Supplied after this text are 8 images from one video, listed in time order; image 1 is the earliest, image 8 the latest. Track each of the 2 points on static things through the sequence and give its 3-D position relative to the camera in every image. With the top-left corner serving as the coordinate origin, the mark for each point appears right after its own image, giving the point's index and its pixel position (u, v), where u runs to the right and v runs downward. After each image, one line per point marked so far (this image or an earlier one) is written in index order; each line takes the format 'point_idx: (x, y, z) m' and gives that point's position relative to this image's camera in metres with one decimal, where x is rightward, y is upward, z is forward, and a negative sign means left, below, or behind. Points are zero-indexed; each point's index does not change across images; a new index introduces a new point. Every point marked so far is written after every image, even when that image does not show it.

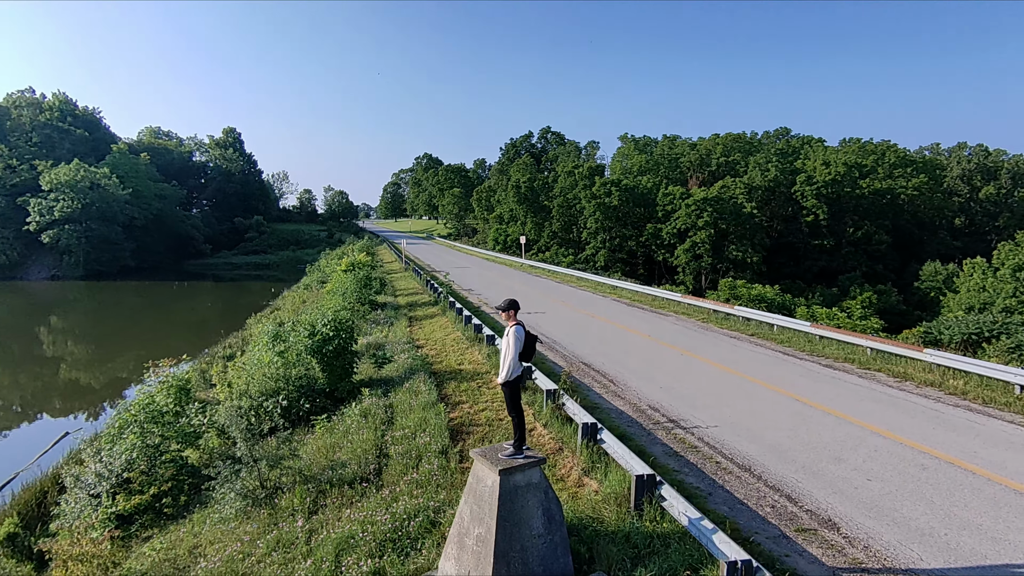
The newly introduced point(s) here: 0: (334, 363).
0: (-2.7, -1.1, +8.3) m
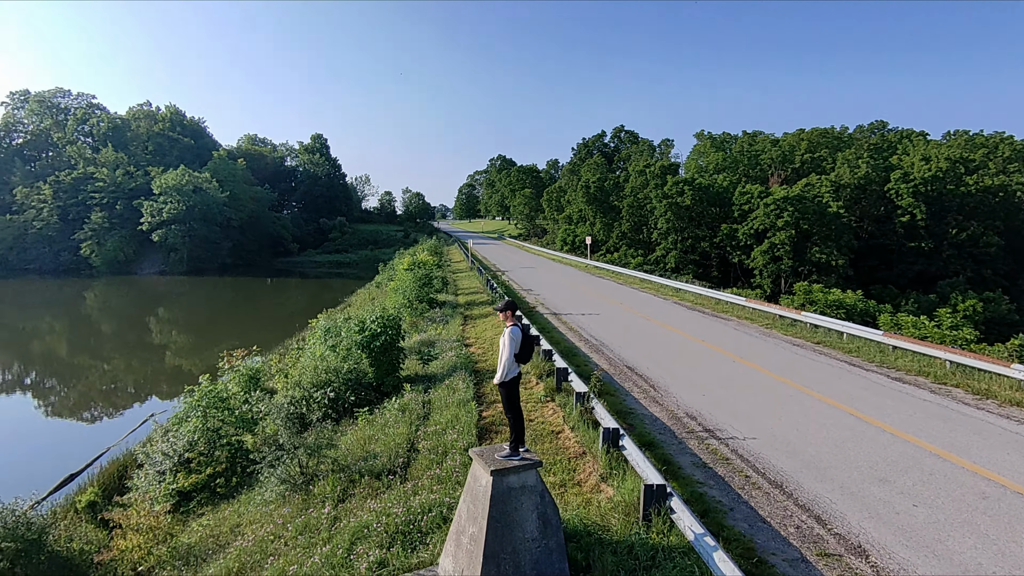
0: (-2.0, -1.1, +8.6) m
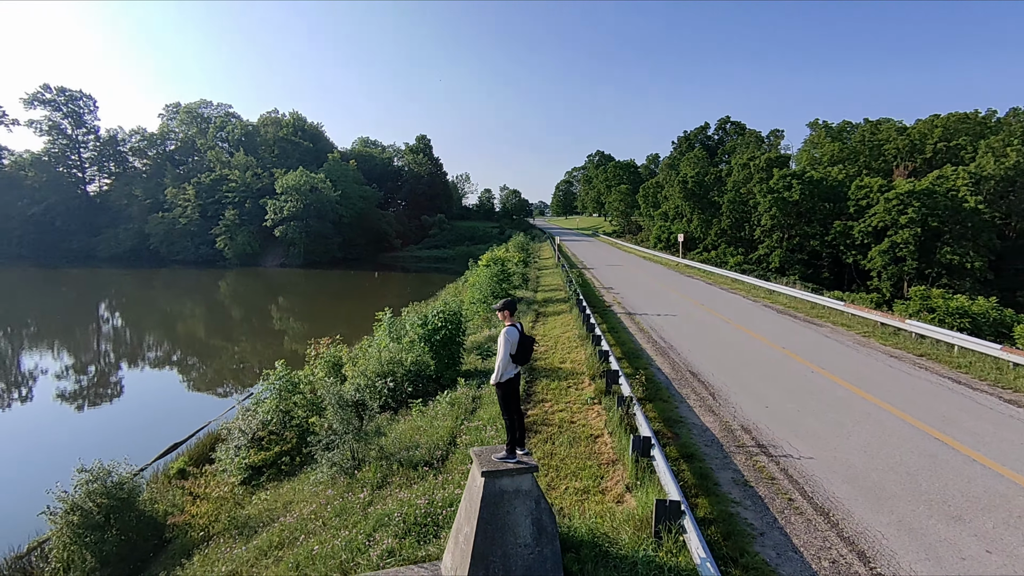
0: (-1.1, -1.0, +8.8) m
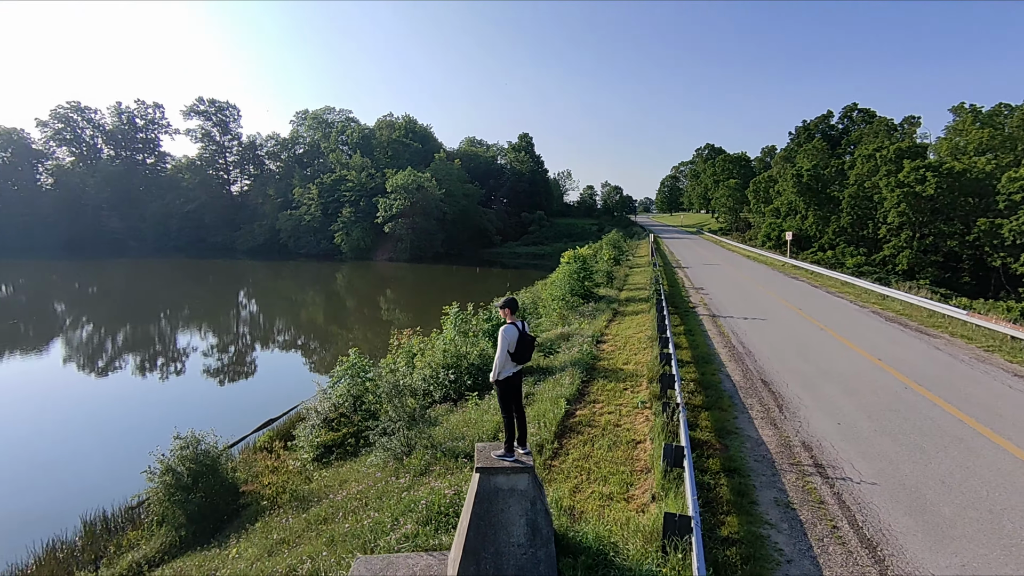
0: (-0.1, -1.0, +8.9) m
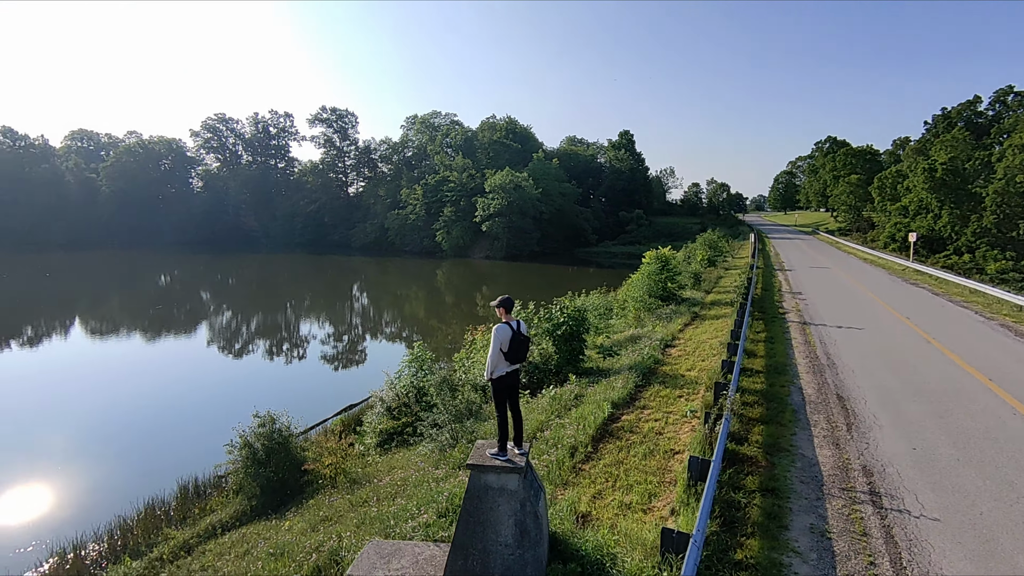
0: (+0.8, -0.9, +8.8) m
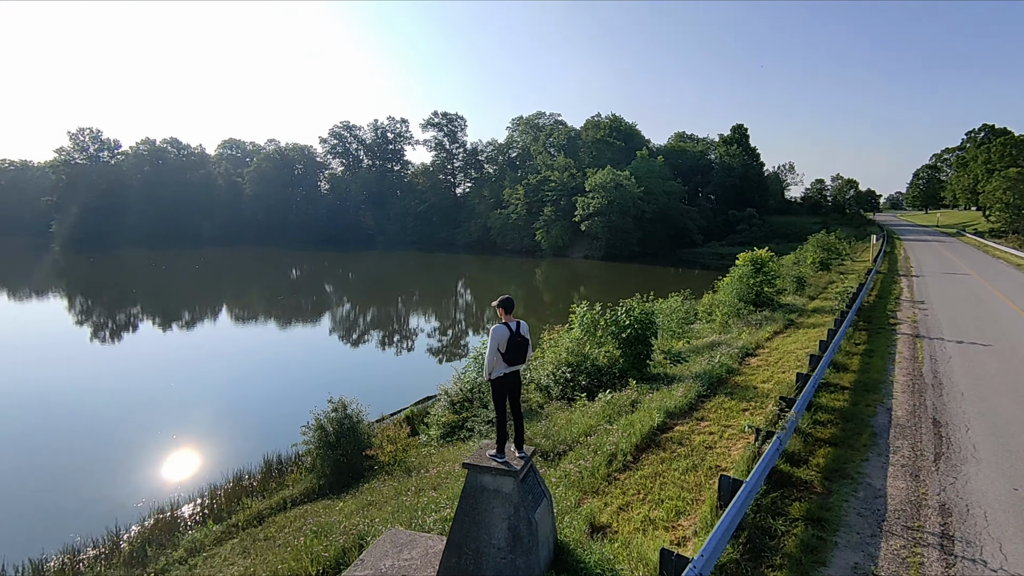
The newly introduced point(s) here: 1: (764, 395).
0: (+1.8, -1.0, +8.5) m
1: (+3.1, -1.4, +6.9) m
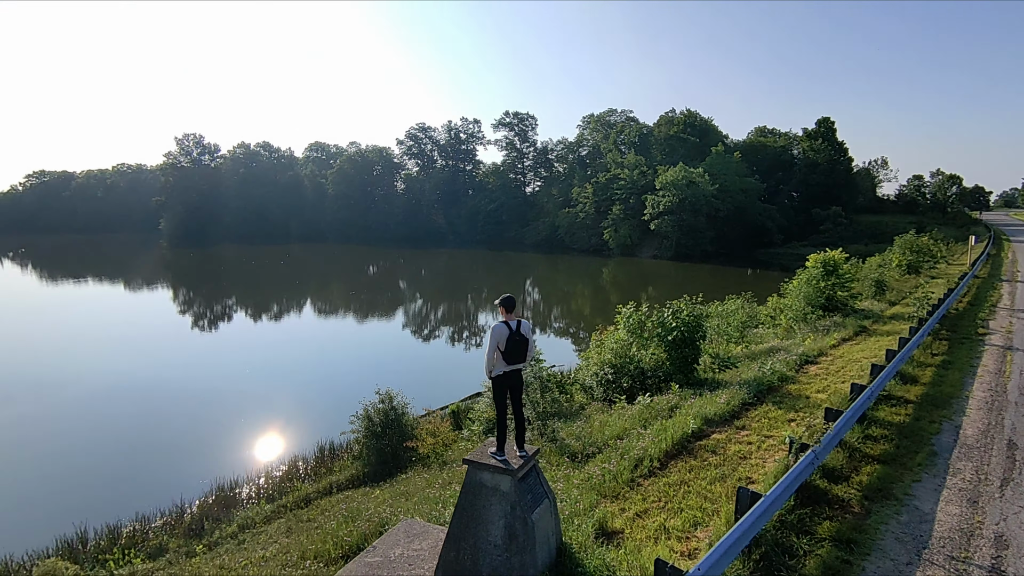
0: (+2.4, -1.0, +8.3) m
1: (+3.5, -1.4, +6.5) m
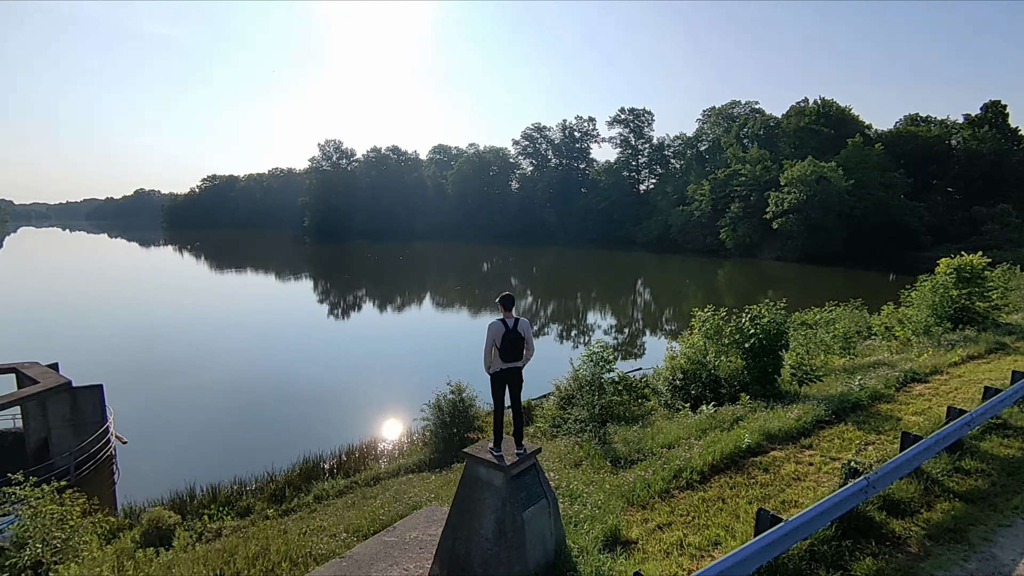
0: (+3.3, -1.0, +7.7) m
1: (+4.0, -1.5, +5.7) m
